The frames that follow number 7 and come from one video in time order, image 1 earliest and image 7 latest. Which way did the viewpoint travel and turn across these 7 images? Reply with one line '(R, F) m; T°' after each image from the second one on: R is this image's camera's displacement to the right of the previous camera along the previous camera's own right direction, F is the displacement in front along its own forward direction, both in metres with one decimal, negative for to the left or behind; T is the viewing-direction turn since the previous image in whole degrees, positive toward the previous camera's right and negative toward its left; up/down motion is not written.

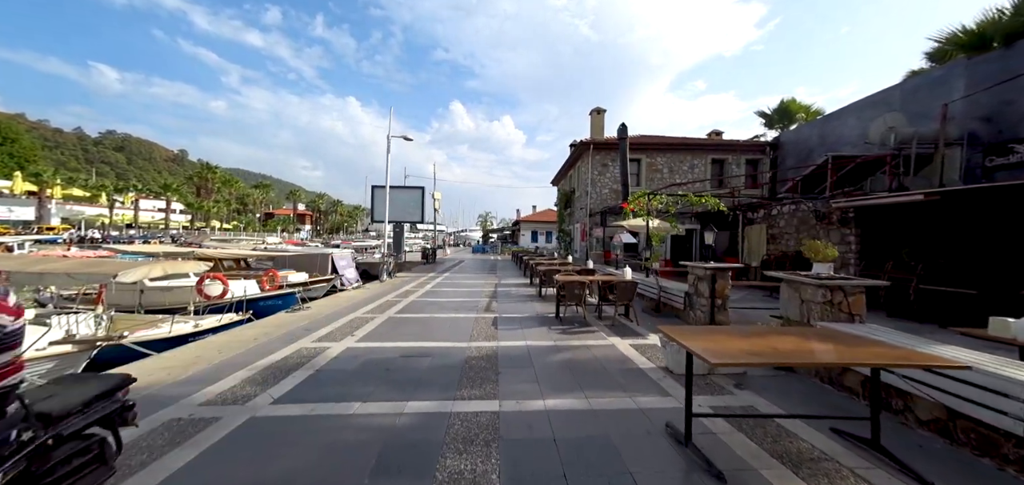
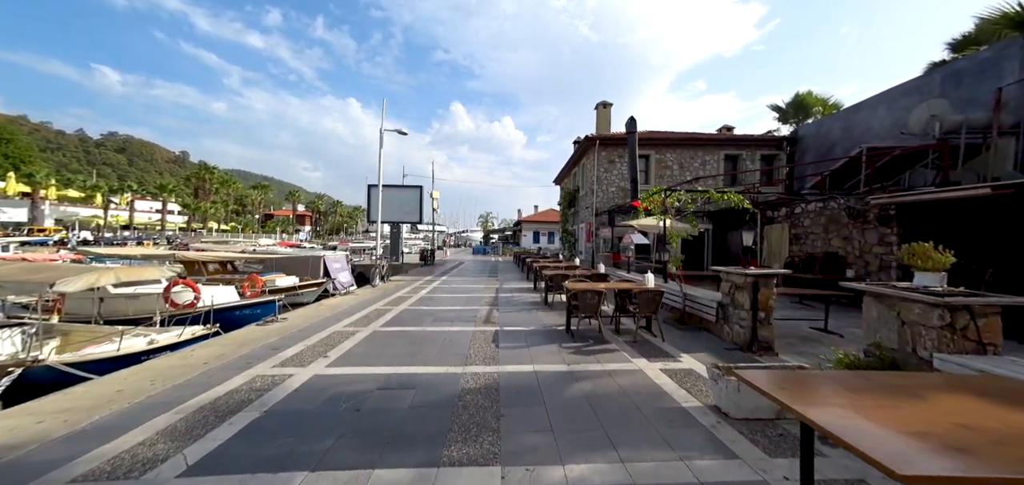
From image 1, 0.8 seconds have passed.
(0.0, +0.8) m; 0°
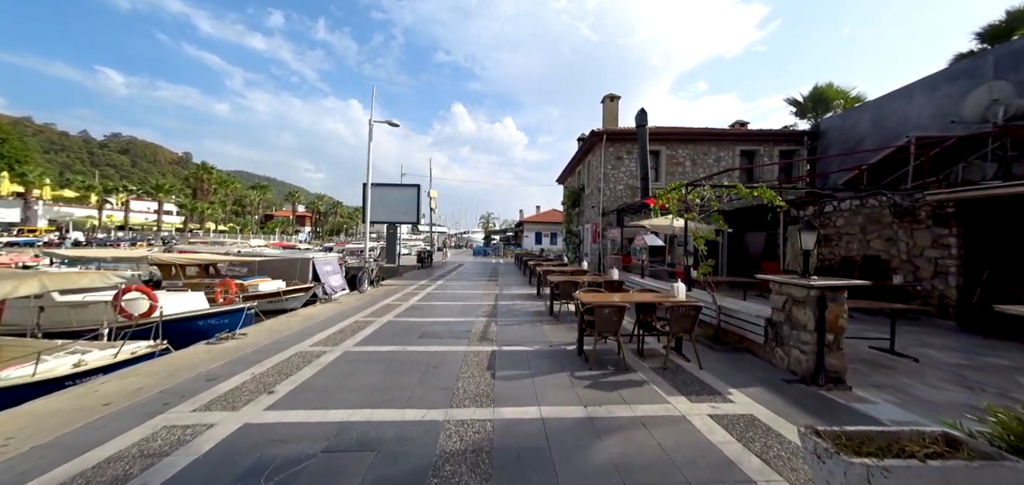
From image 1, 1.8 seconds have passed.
(0.0, +1.0) m; 0°
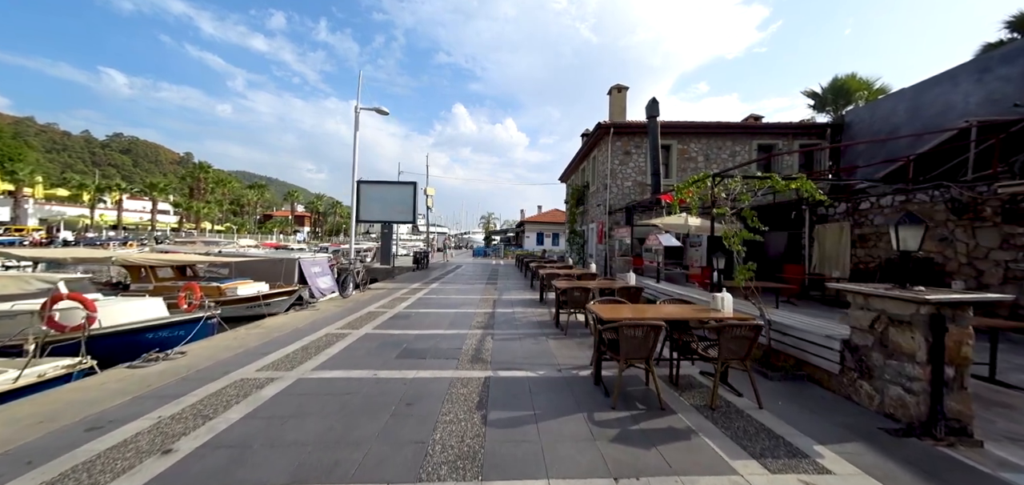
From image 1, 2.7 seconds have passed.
(0.0, +1.0) m; 0°
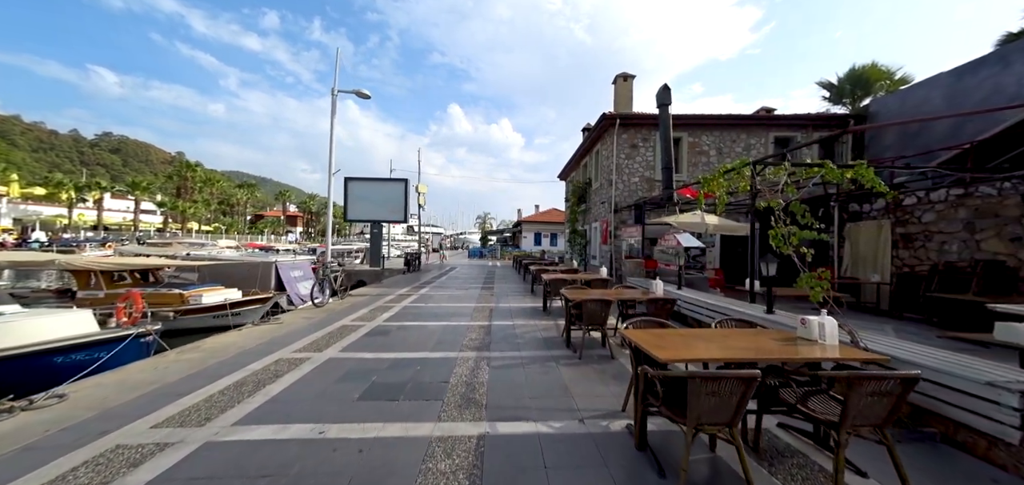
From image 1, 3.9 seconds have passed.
(-0.1, +1.1) m; +1°
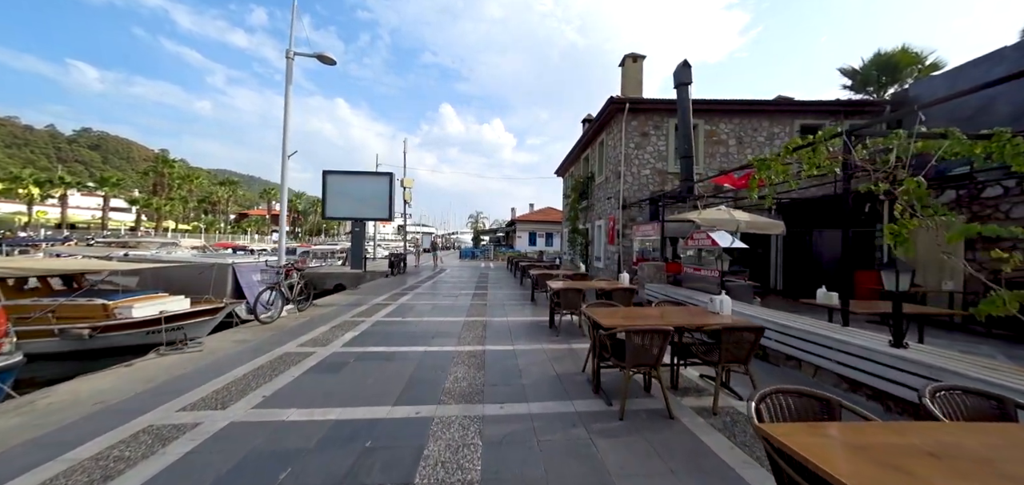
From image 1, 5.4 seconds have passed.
(-0.1, +1.5) m; +1°
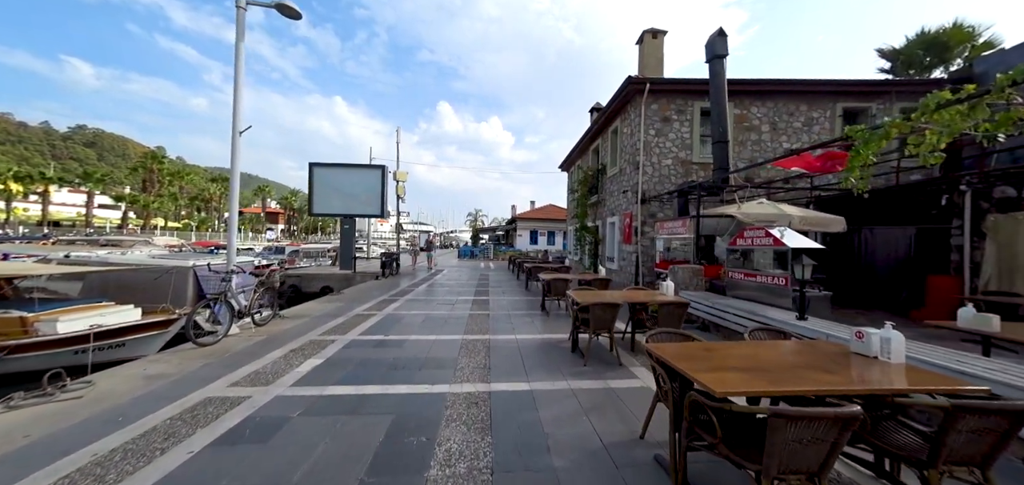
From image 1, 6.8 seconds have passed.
(-0.2, +1.4) m; 0°
